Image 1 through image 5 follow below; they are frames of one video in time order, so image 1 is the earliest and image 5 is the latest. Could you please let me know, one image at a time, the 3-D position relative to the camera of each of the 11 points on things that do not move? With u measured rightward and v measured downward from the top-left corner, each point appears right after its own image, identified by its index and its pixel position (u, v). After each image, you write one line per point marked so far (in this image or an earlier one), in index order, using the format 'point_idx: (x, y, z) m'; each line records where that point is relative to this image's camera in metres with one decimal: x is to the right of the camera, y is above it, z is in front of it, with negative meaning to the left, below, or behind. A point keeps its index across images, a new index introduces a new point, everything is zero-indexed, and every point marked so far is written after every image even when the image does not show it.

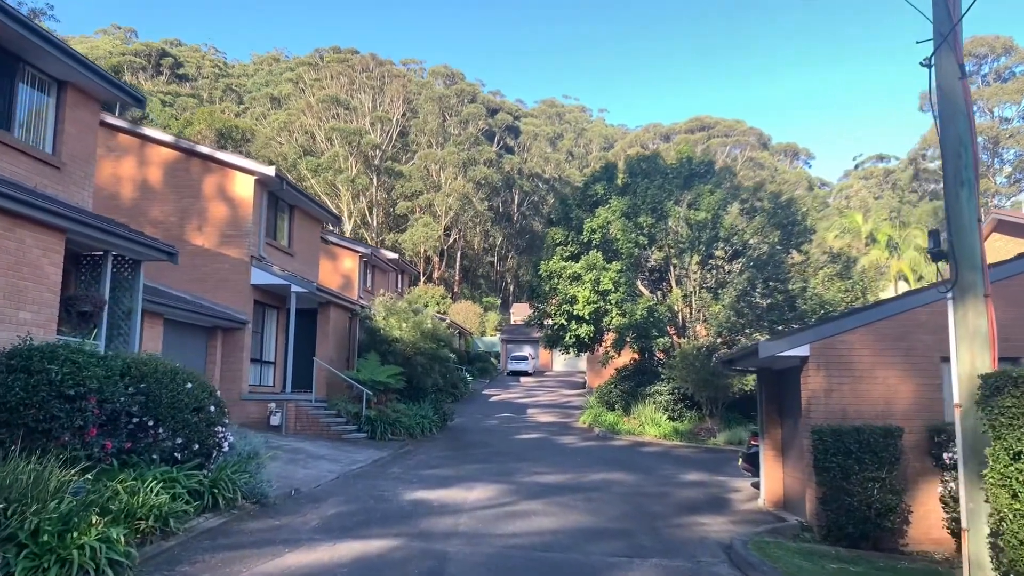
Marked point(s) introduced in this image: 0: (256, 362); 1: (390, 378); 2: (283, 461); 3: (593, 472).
0: (-6.3, -1.8, +18.2) m
1: (-3.0, -2.2, +18.4) m
2: (-4.1, -3.1, +13.2) m
3: (+1.6, -3.7, +14.9) m
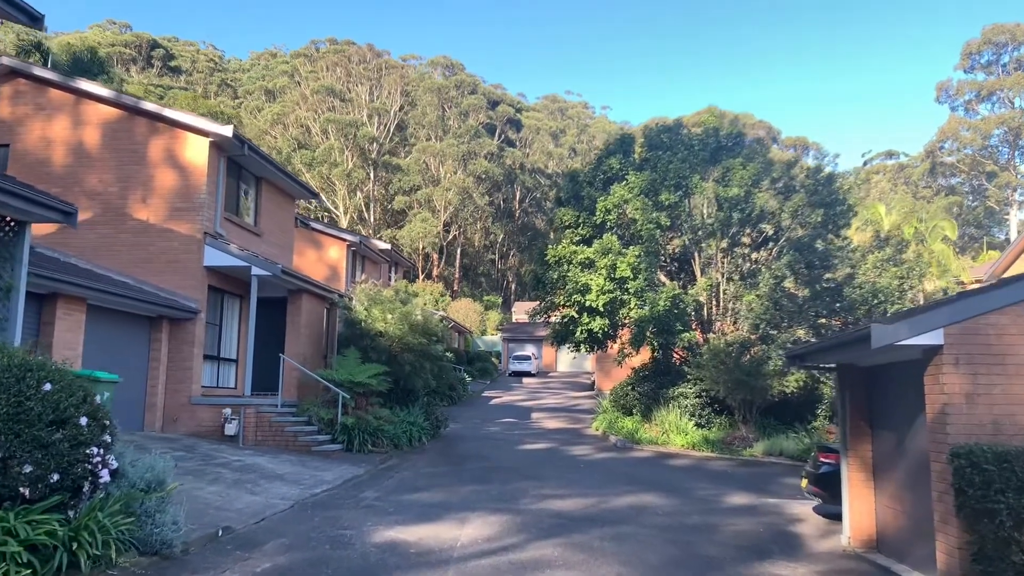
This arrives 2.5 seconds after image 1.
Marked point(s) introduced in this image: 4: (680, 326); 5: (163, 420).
0: (-6.2, -1.5, +15.3) m
1: (-2.9, -1.9, +15.5) m
2: (-4.0, -2.7, +10.4) m
3: (+1.7, -3.3, +12.0) m
4: (+4.5, -1.0, +19.7) m
5: (-6.7, -2.5, +14.3) m
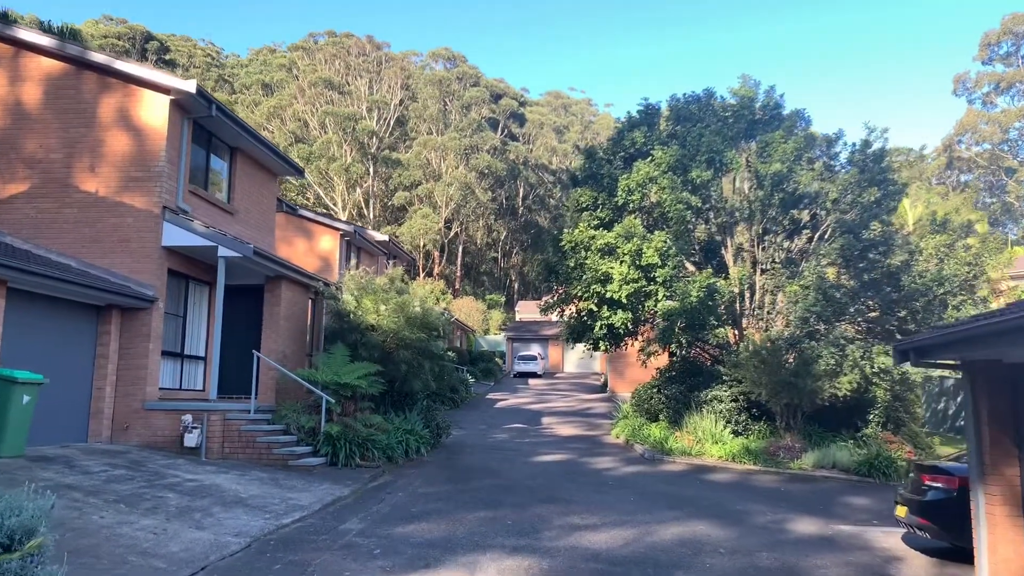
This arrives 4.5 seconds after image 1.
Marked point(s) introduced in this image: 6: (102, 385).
0: (-6.0, -1.2, +13.1) m
1: (-2.7, -1.6, +13.2) m
2: (-3.8, -2.5, +8.1) m
3: (+1.9, -3.1, +9.7) m
4: (+4.7, -0.8, +17.4) m
5: (-6.5, -2.3, +12.0) m
6: (-6.6, -1.6, +11.9) m
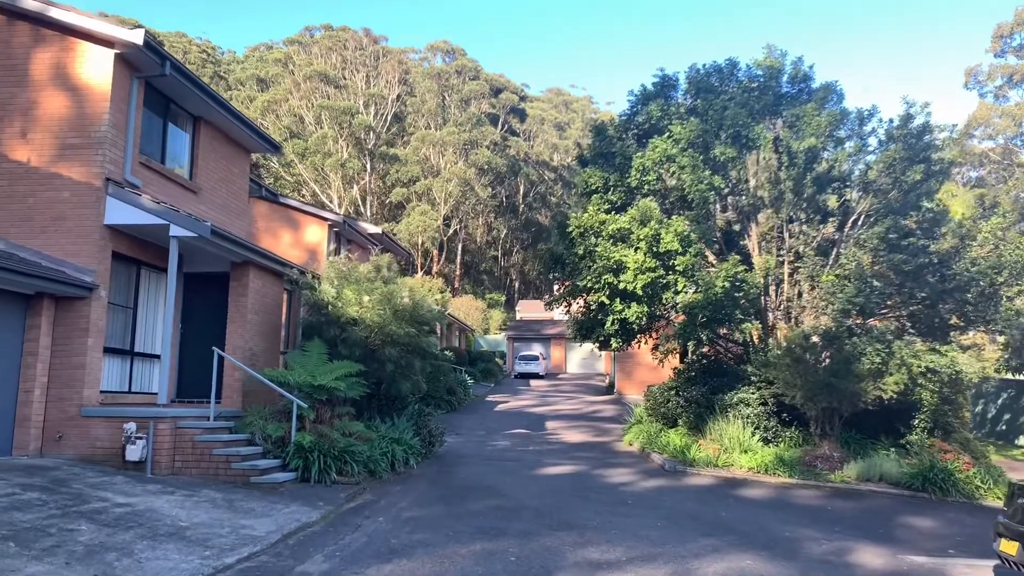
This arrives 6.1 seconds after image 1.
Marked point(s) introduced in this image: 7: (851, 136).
0: (-5.9, -1.0, +11.2) m
1: (-2.6, -1.4, +11.4) m
2: (-3.7, -2.3, +6.2) m
3: (+2.0, -2.9, +7.9) m
4: (+4.8, -0.5, +15.5) m
5: (-6.4, -2.1, +10.2) m
6: (-6.5, -1.3, +10.1) m
7: (+7.5, +3.4, +16.5) m
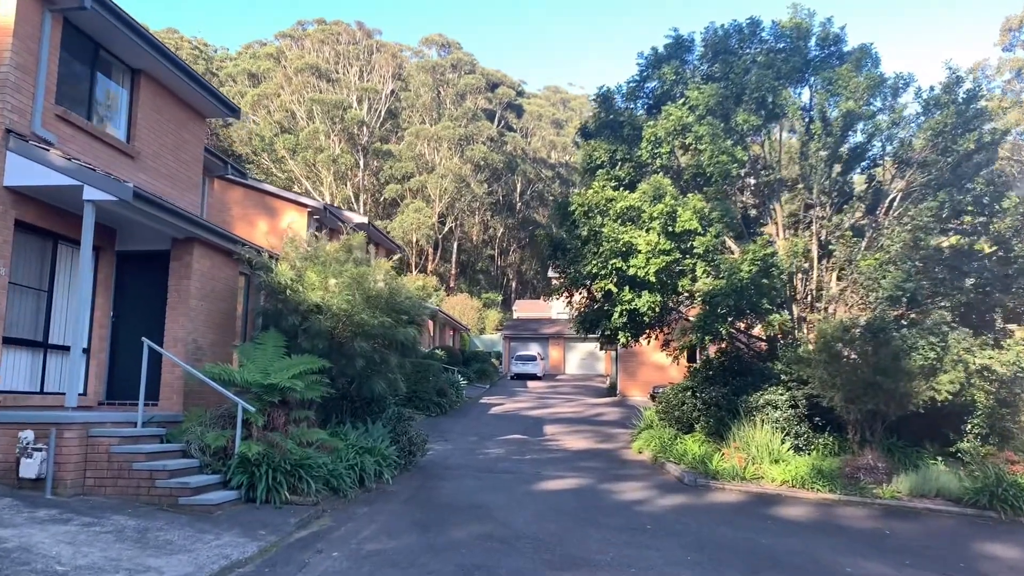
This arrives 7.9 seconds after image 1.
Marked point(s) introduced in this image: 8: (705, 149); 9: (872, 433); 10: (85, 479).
0: (-6.0, -0.7, +9.2) m
1: (-2.7, -1.2, +9.4) m
2: (-3.8, -2.0, +4.2) m
3: (+1.9, -2.6, +5.9) m
4: (+4.7, -0.3, +13.6) m
5: (-6.5, -1.8, +8.2) m
6: (-6.6, -1.1, +8.1) m
7: (+7.4, +3.6, +14.6) m
8: (+3.6, +2.6, +14.0) m
9: (+6.2, -2.5, +12.9) m
10: (-4.7, -2.1, +8.2) m
